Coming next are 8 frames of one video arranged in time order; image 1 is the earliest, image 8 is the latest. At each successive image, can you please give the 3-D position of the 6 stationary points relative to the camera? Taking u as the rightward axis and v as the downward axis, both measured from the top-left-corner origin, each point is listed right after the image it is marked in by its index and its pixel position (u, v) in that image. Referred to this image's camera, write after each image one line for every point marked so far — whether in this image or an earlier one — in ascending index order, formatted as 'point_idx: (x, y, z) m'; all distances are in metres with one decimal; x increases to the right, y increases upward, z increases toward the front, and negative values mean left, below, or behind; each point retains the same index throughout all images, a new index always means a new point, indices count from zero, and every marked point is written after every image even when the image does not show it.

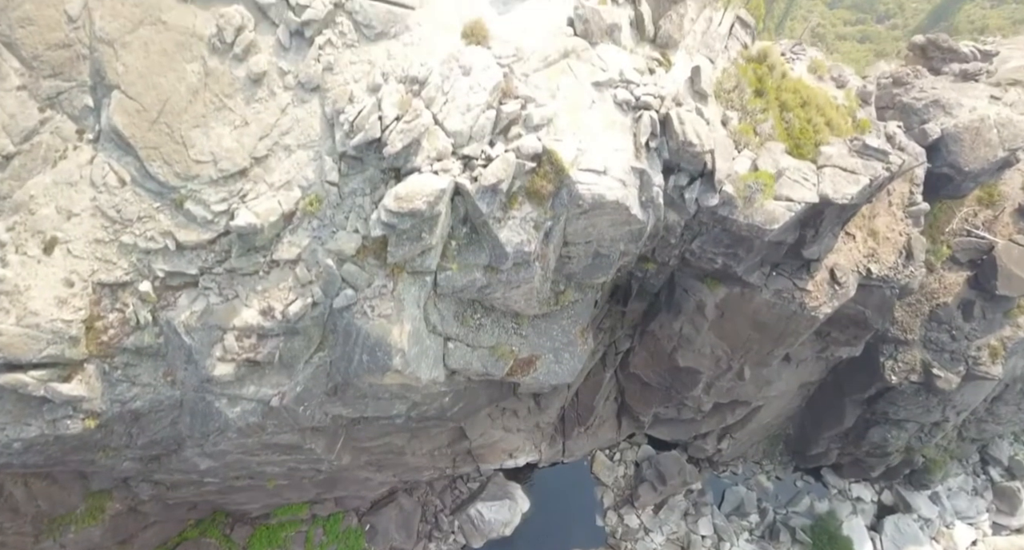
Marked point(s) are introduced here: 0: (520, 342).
0: (+0.3, -2.3, +19.1) m
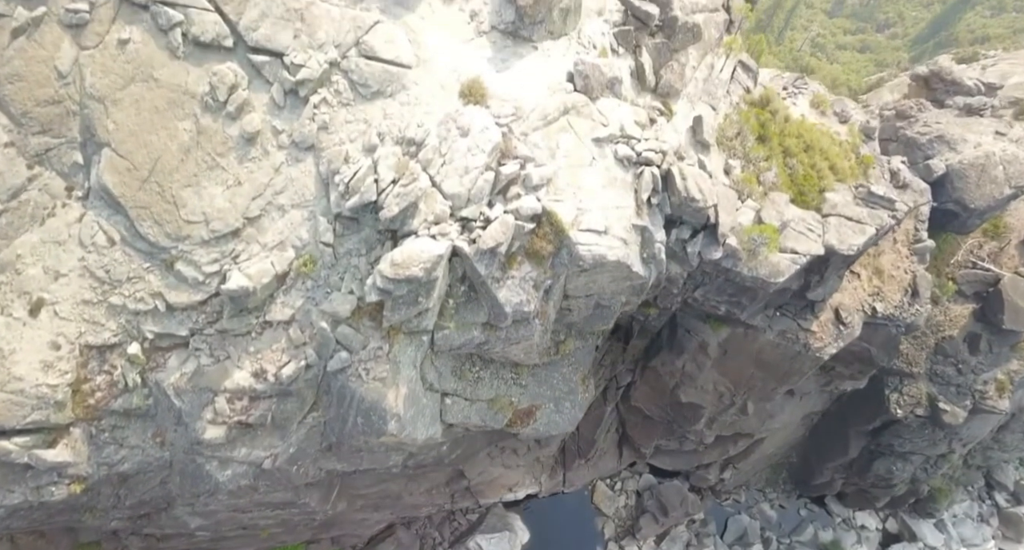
0: (+0.3, -4.0, +18.7) m
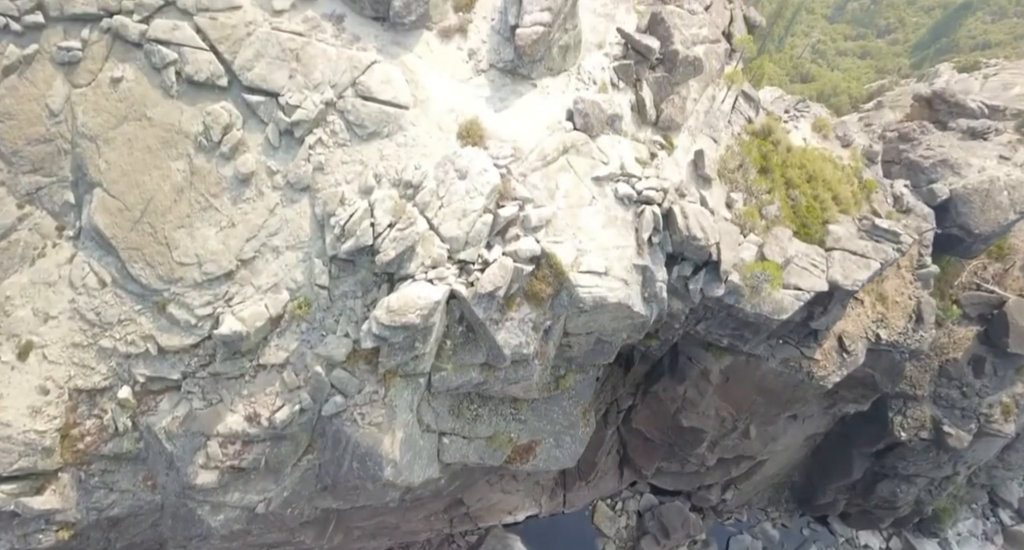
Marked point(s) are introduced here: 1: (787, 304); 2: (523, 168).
0: (+0.3, -5.1, +18.4) m
1: (+8.5, -0.9, +17.2) m
2: (+0.3, +2.8, +14.3) m
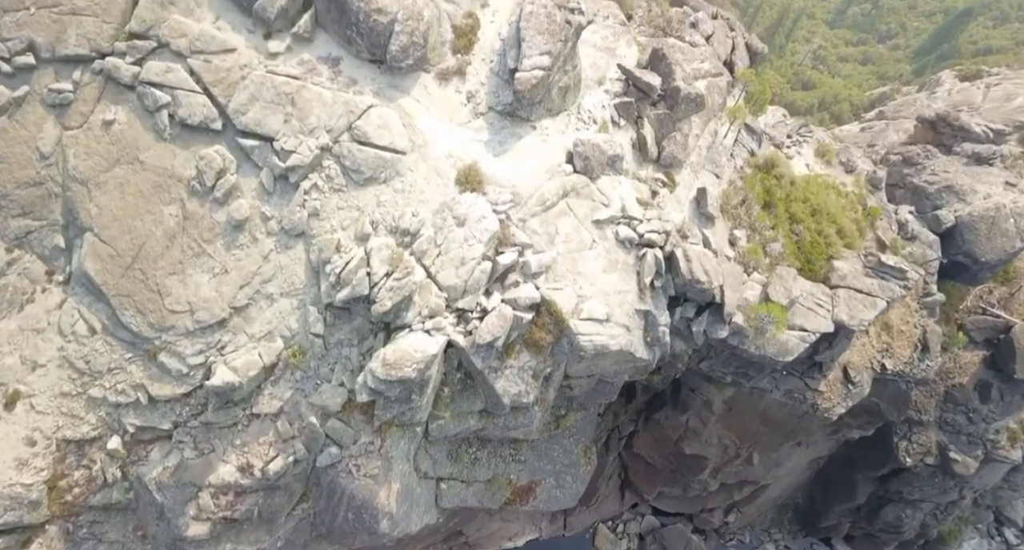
0: (+0.2, -6.3, +18.0) m
1: (+8.5, -2.2, +16.8) m
2: (+0.3, +1.6, +14.0) m
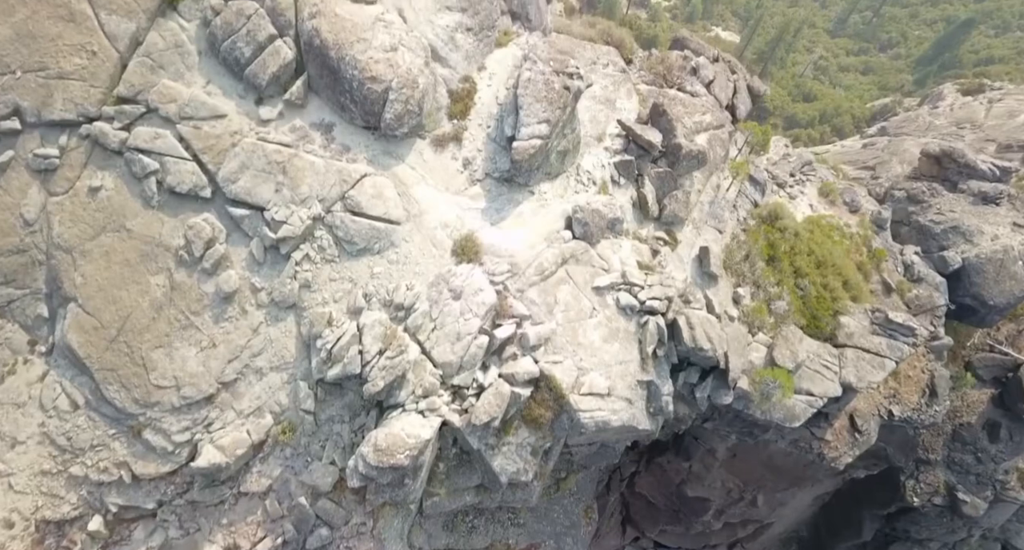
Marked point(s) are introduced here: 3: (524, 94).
0: (+0.2, -8.2, +17.4) m
1: (+8.5, -4.0, +16.3) m
2: (+0.2, -0.2, +13.5) m
3: (+0.3, +4.3, +13.4) m
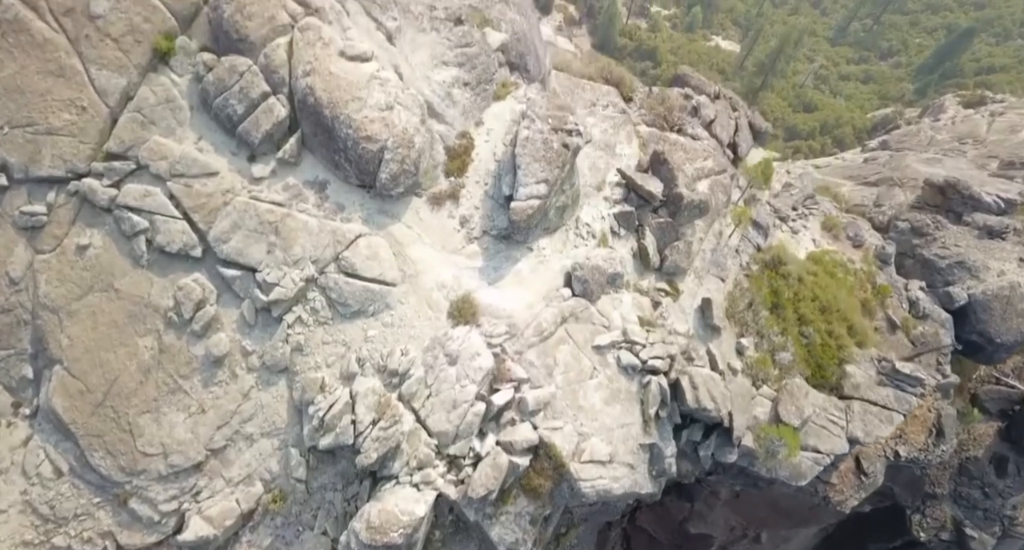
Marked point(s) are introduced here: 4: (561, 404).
0: (+0.2, -9.7, +16.9) m
1: (+8.4, -5.5, +15.9) m
2: (+0.2, -1.7, +13.2) m
3: (+0.2, +2.9, +13.1) m
4: (+1.2, -3.1, +13.1) m
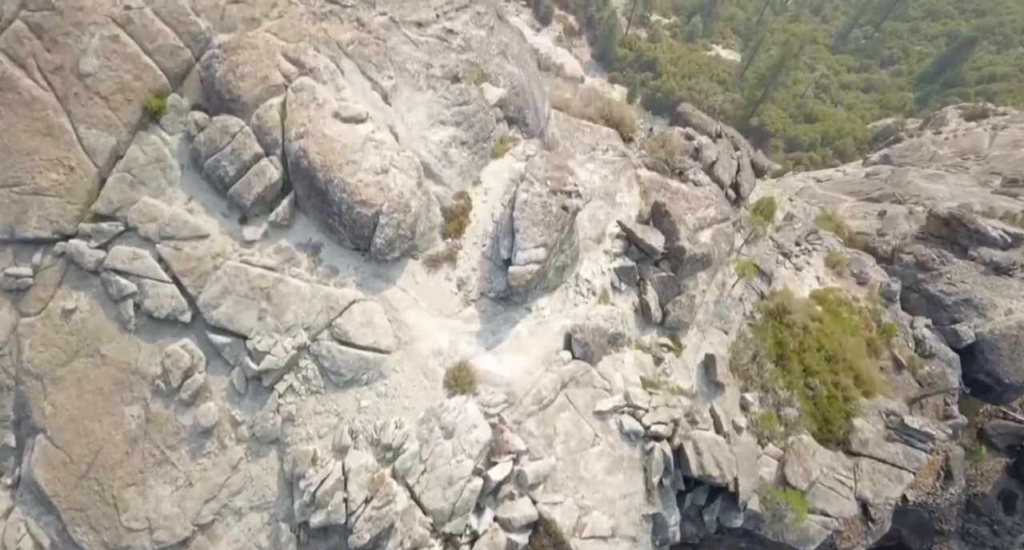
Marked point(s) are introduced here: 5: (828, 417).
0: (+0.1, -11.3, +16.4) m
1: (+8.4, -7.1, +15.4) m
2: (+0.1, -3.2, +12.8) m
3: (+0.2, +1.4, +12.7) m
4: (+1.1, -4.6, +12.6) m
5: (+9.8, -4.5, +17.0) m
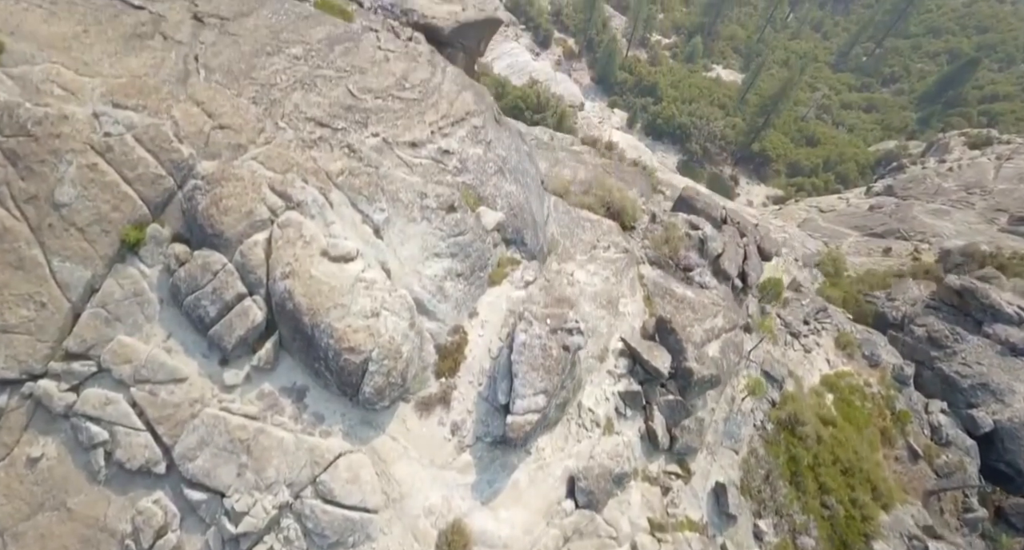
0: (+0.1, -14.6, +15.1) m
1: (+8.3, -10.4, +14.3) m
2: (+0.1, -6.4, +11.8) m
3: (+0.2, -1.8, +11.9) m
4: (+1.1, -7.8, +11.6) m
5: (+9.7, -7.8, +16.0) m
